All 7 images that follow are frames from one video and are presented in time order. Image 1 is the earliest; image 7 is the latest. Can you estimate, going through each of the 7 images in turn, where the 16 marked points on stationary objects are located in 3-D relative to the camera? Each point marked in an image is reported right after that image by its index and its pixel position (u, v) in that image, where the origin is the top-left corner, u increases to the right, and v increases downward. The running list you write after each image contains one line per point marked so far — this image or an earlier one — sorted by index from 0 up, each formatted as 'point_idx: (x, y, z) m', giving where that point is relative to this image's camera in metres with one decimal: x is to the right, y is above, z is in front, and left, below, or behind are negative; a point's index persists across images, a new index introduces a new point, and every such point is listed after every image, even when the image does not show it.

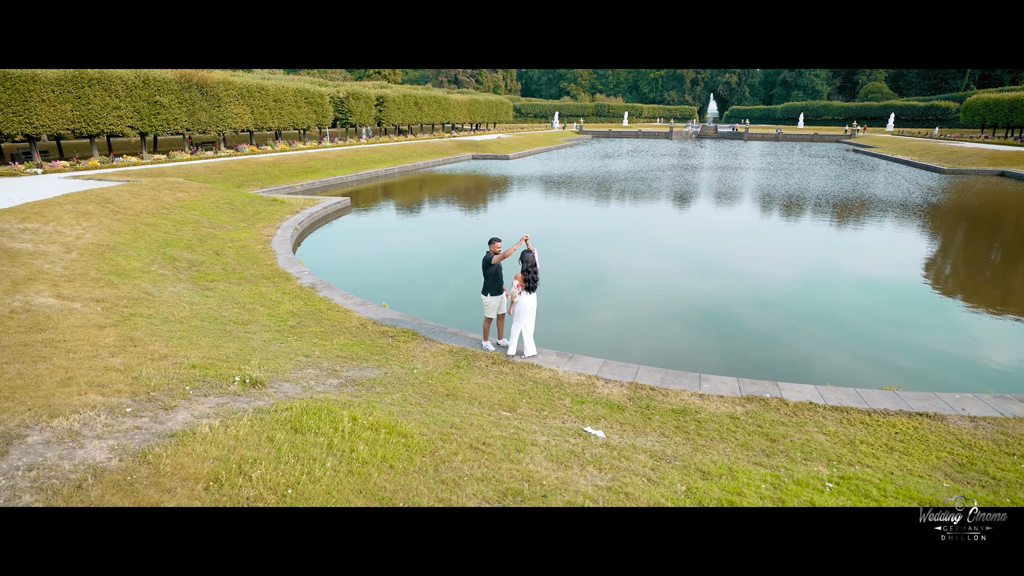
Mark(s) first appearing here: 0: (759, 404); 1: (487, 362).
0: (+2.3, -0.9, +4.2) m
1: (0.0, -0.7, +4.4) m
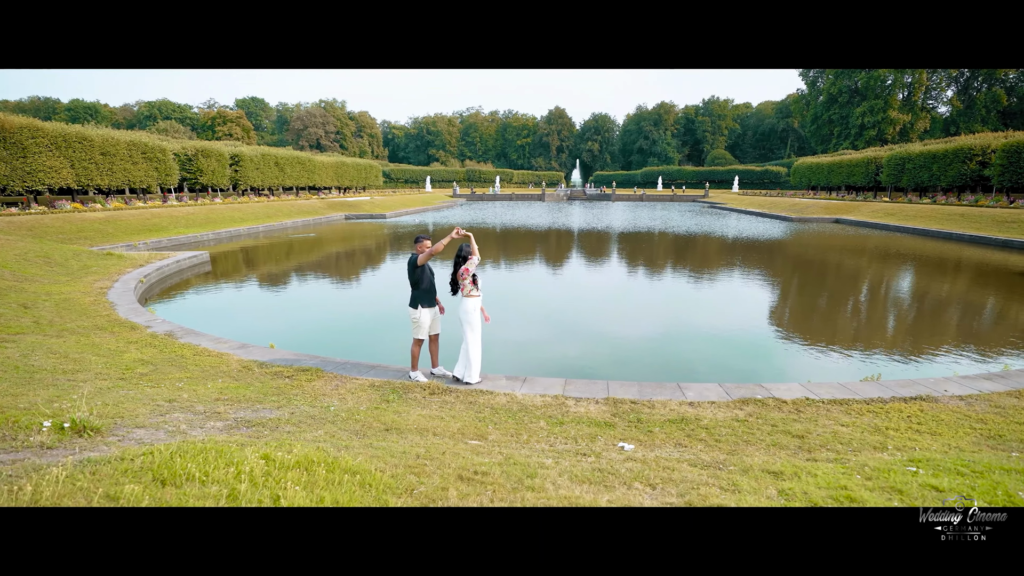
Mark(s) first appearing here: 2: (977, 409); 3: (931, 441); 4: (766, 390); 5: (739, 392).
0: (+1.6, -1.1, +4.1) m
1: (-0.8, -1.0, +4.6) m
2: (+4.3, -1.1, +4.4) m
3: (+3.1, -1.1, +3.5) m
4: (+2.6, -1.0, +4.9) m
5: (+2.3, -1.0, +4.8) m
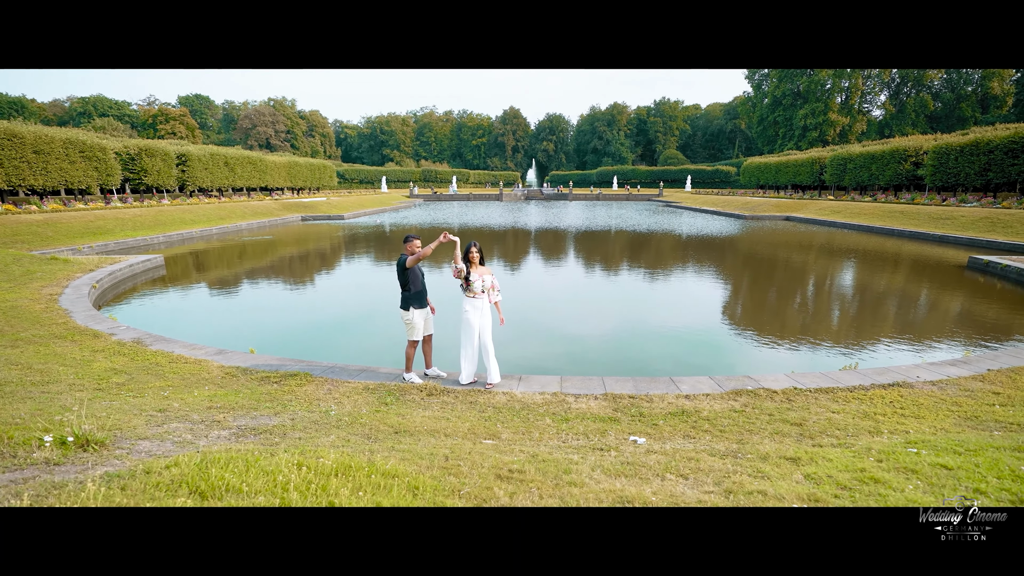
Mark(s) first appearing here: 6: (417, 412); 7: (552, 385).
0: (+1.6, -1.1, +4.2) m
1: (-0.8, -1.0, +4.5) m
2: (+4.3, -1.0, +4.7) m
3: (+3.2, -1.1, +3.7) m
4: (+2.6, -1.0, +5.1) m
5: (+2.3, -1.0, +5.0) m
6: (-0.8, -1.1, +4.1) m
7: (+0.4, -1.0, +5.0) m
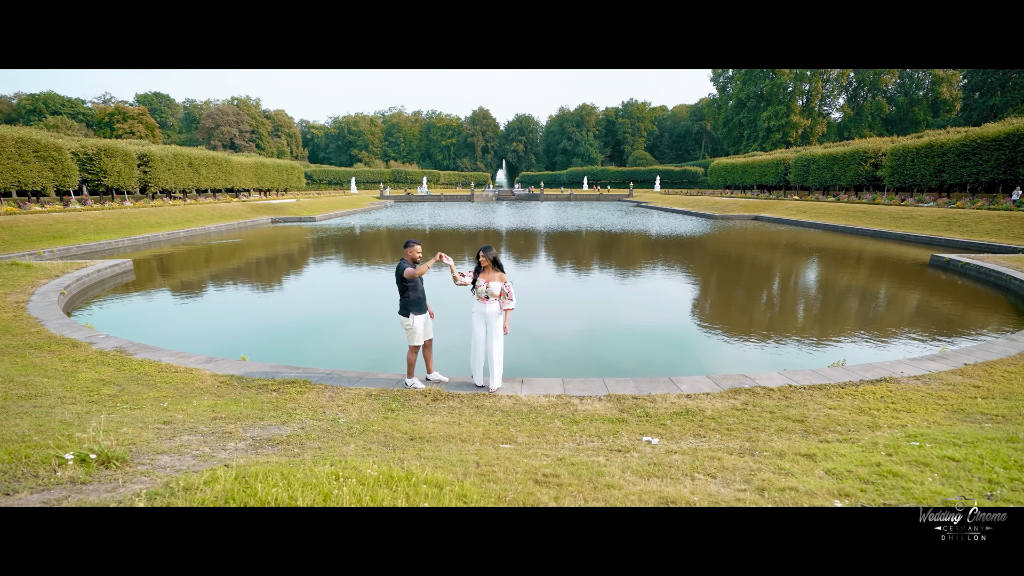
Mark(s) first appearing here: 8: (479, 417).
0: (+1.7, -1.1, +4.3) m
1: (-0.7, -1.1, +4.5) m
2: (+4.3, -1.0, +4.9) m
3: (+3.3, -1.1, +3.9) m
4: (+2.6, -1.0, +5.2) m
5: (+2.3, -1.0, +5.1) m
6: (-0.7, -1.1, +4.1) m
7: (+0.4, -1.0, +5.0) m
8: (-0.3, -1.1, +4.1) m
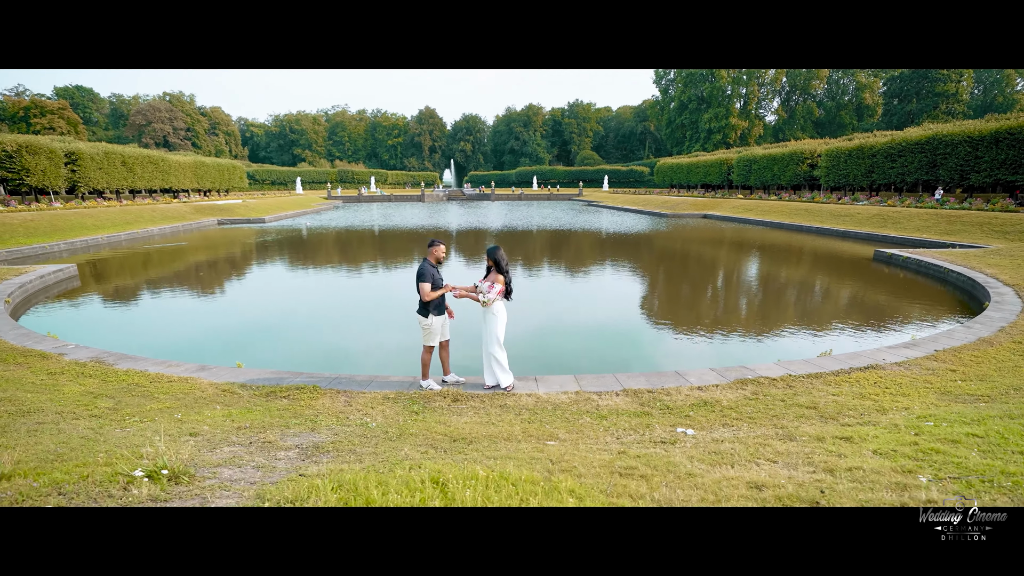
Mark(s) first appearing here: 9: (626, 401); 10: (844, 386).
0: (+1.9, -1.1, +4.4) m
1: (-0.5, -1.1, +4.4) m
2: (+4.5, -0.9, +5.3) m
3: (+3.5, -1.0, +4.2) m
4: (+2.7, -0.9, +5.5) m
5: (+2.5, -1.0, +5.3) m
6: (-0.5, -1.1, +4.1) m
7: (+0.6, -1.0, +5.1) m
8: (0.0, -1.1, +4.1) m
9: (+1.1, -1.1, +4.5) m
10: (+3.4, -1.0, +4.8) m
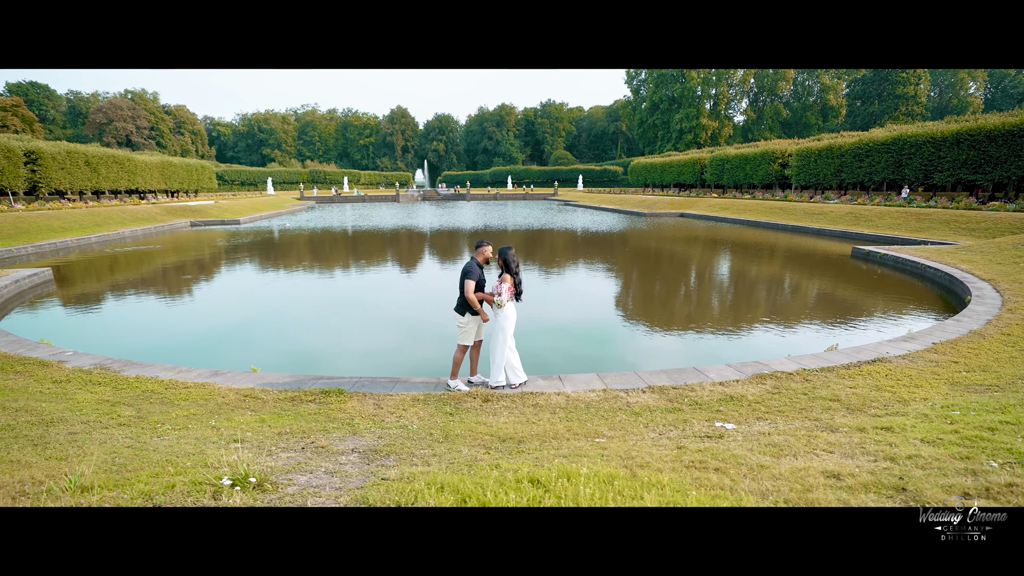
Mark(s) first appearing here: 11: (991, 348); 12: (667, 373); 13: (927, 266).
0: (+2.2, -1.0, +4.6) m
1: (-0.2, -1.1, +4.5) m
2: (+4.7, -0.9, +5.6) m
3: (+3.8, -1.0, +4.4) m
4: (+3.0, -0.9, +5.6) m
5: (+2.7, -0.9, +5.5) m
6: (-0.2, -1.1, +4.1) m
7: (+0.9, -1.0, +5.1) m
8: (+0.3, -1.1, +4.1) m
9: (+1.4, -1.1, +4.6) m
10: (+3.7, -1.0, +5.0) m
11: (+6.2, -0.8, +6.2) m
12: (+1.7, -1.0, +5.3) m
13: (+12.0, +0.7, +13.8) m
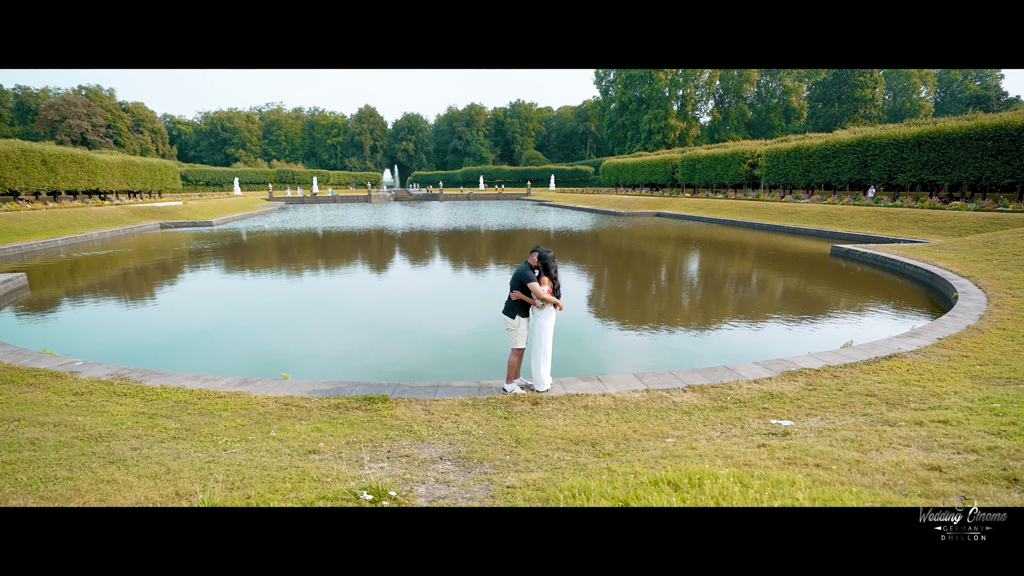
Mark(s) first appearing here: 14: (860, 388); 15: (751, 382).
0: (+2.6, -1.1, +4.7) m
1: (+0.3, -1.1, +4.5) m
2: (+5.1, -0.9, +5.8) m
3: (+4.3, -0.9, +4.6) m
4: (+3.4, -0.9, +5.8) m
5: (+3.1, -0.9, +5.7) m
6: (+0.3, -1.1, +4.1) m
7: (+1.3, -1.0, +5.2) m
8: (+0.8, -1.1, +4.2) m
9: (+1.8, -1.1, +4.7) m
10: (+4.1, -0.9, +5.2) m
11: (+6.6, -0.7, +6.5) m
12: (+2.1, -1.0, +5.4) m
13: (+12.0, +0.8, +14.5) m
14: (+3.5, -1.0, +4.8) m
15: (+2.5, -1.0, +5.1) m
